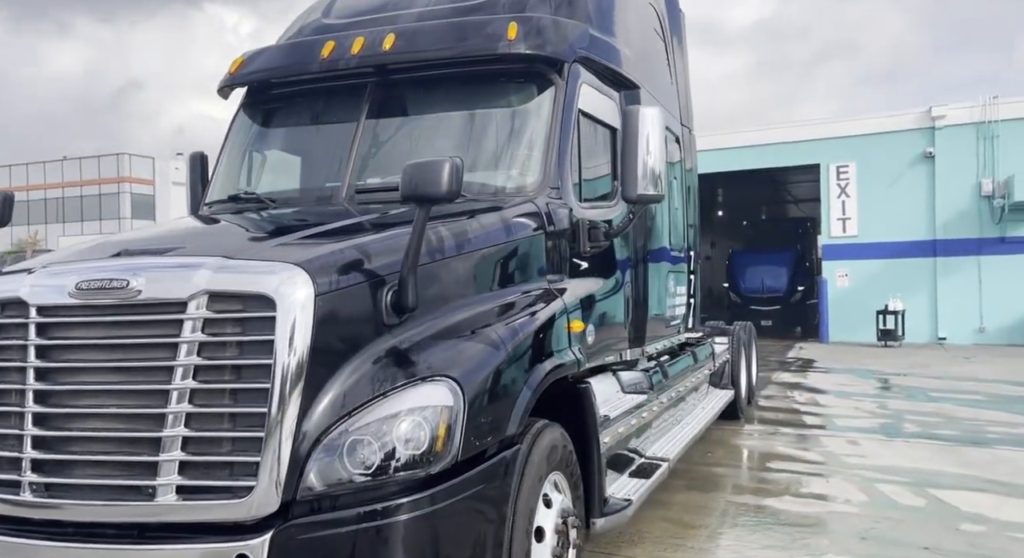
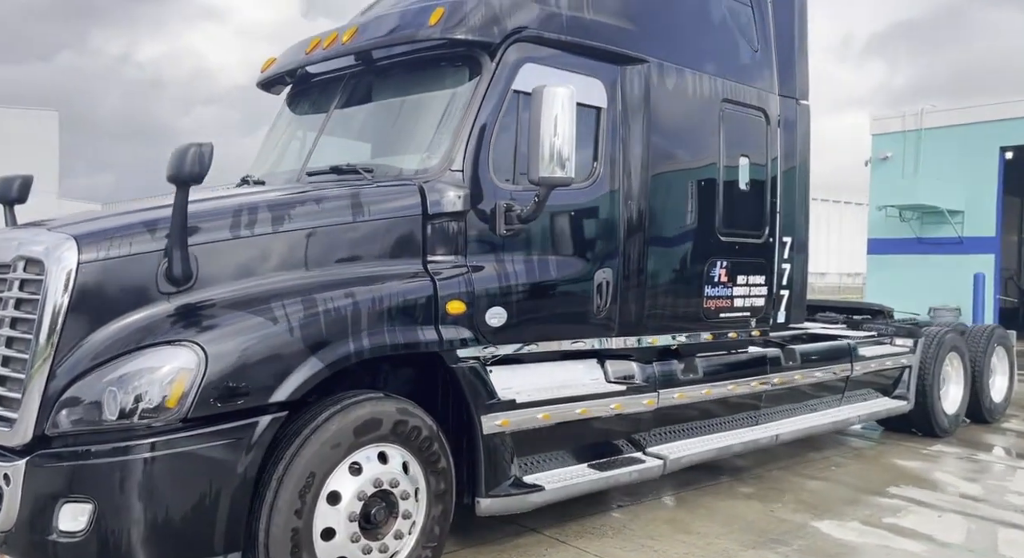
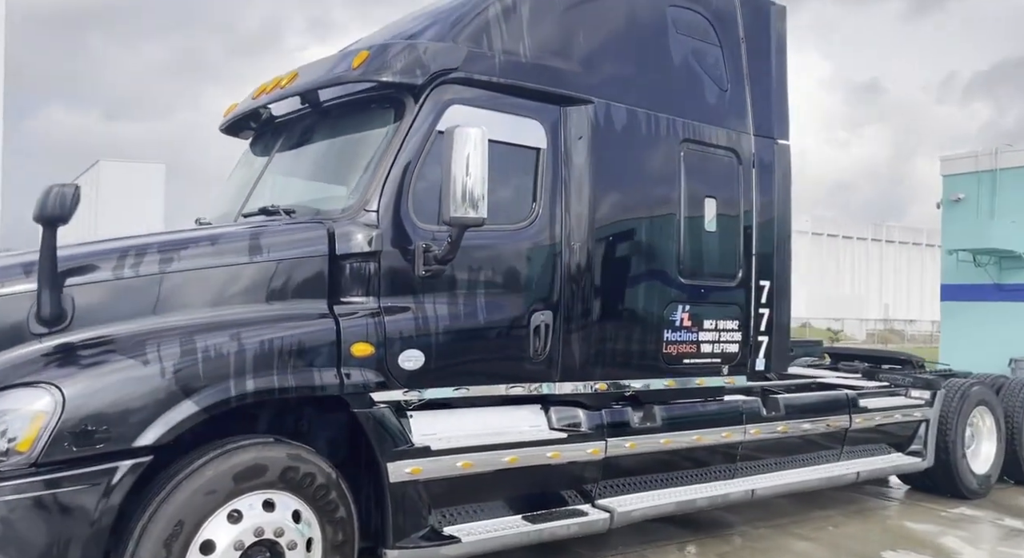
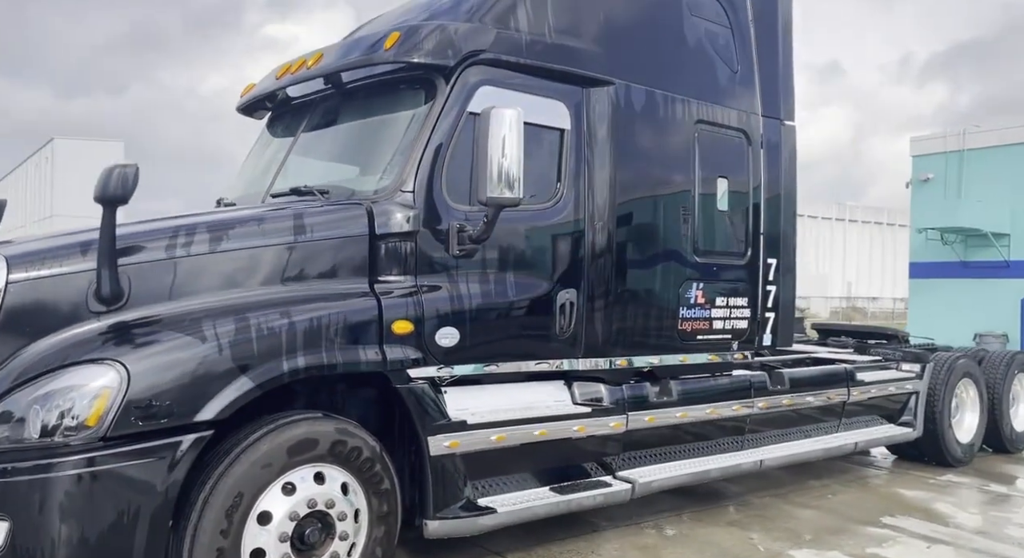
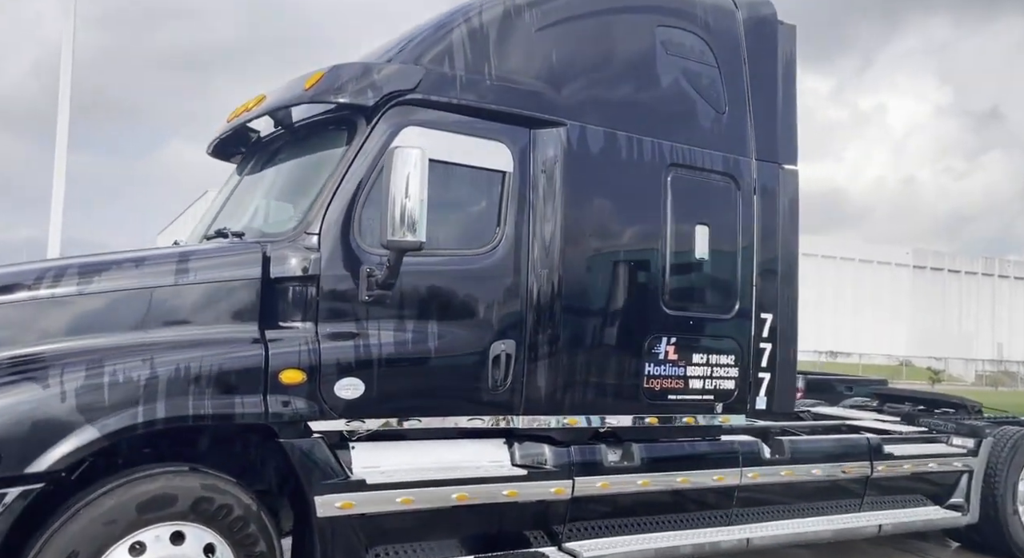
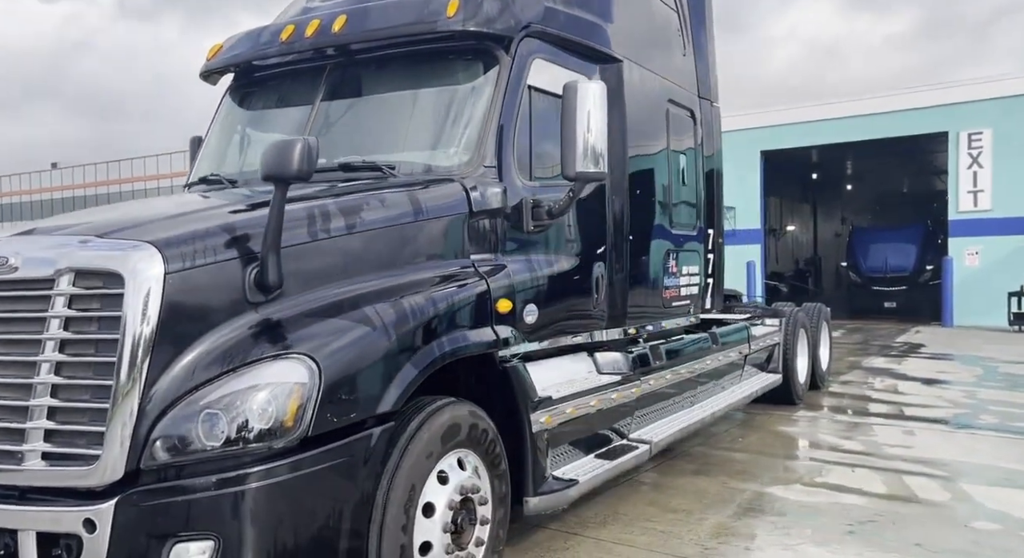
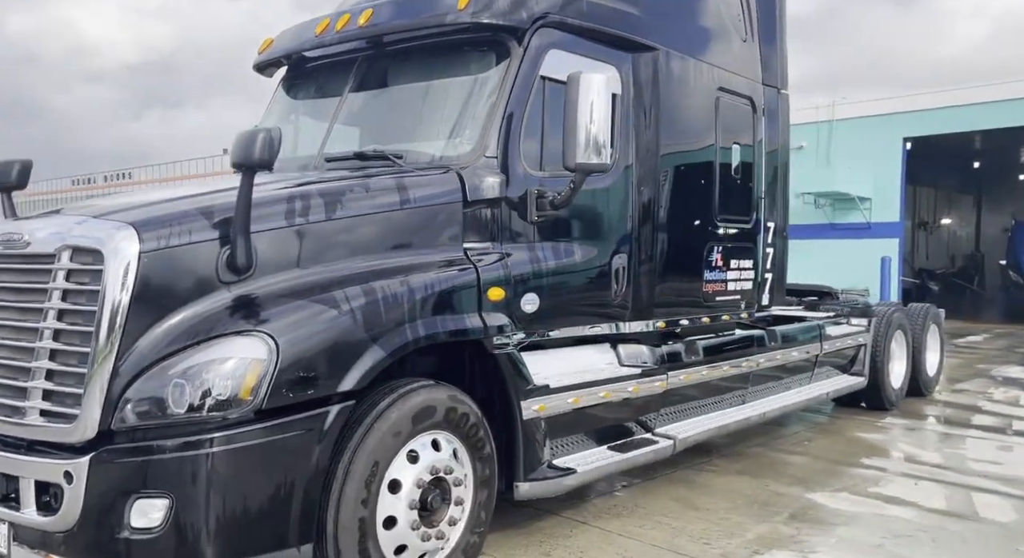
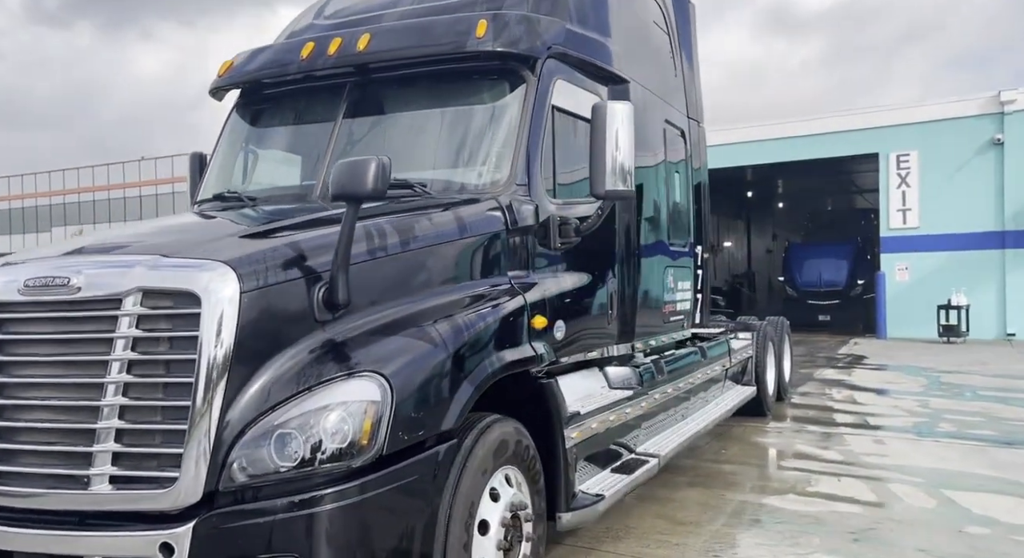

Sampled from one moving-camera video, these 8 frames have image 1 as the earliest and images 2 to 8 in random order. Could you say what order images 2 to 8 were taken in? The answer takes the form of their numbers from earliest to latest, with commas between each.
8, 6, 7, 2, 4, 3, 5
